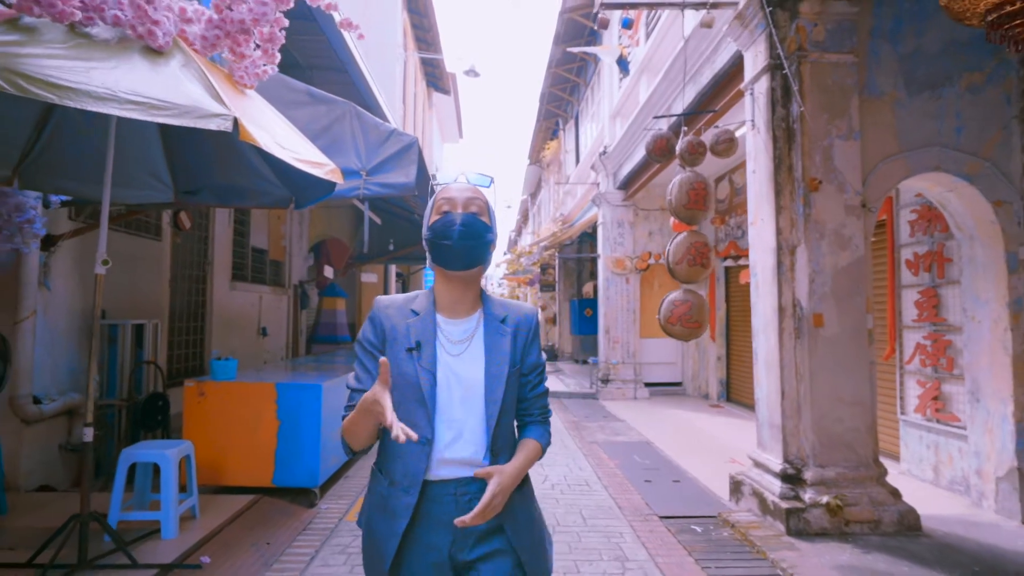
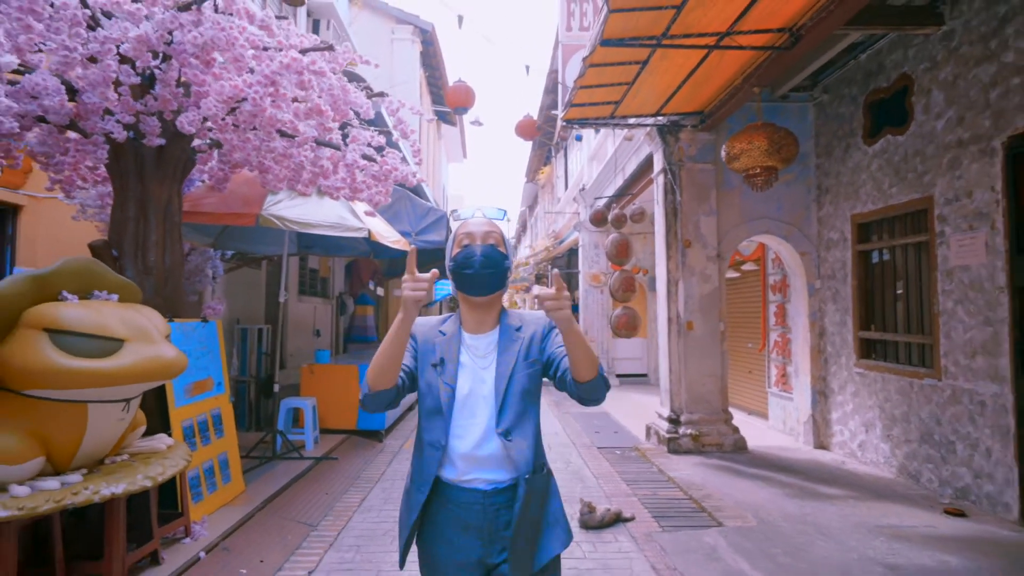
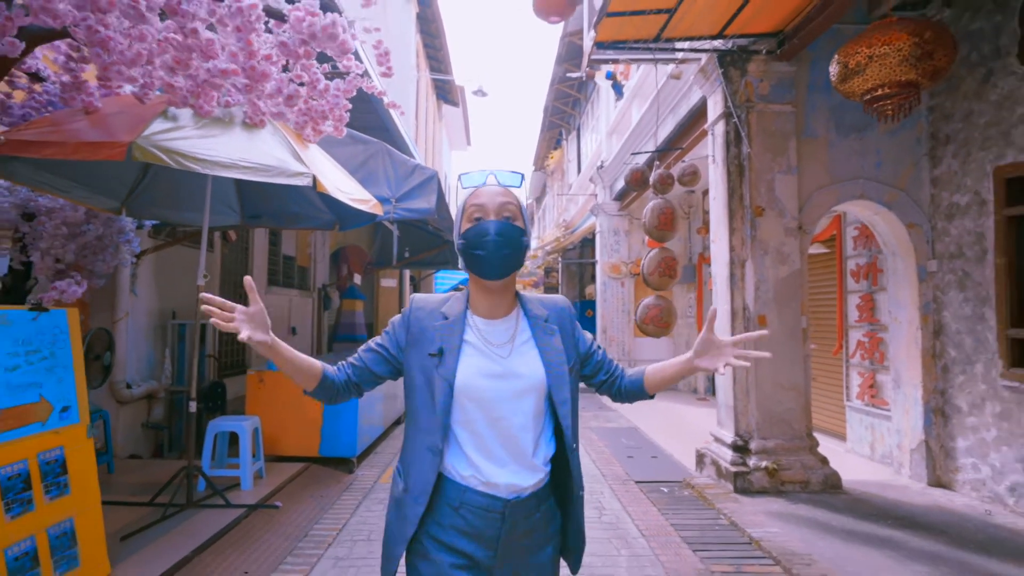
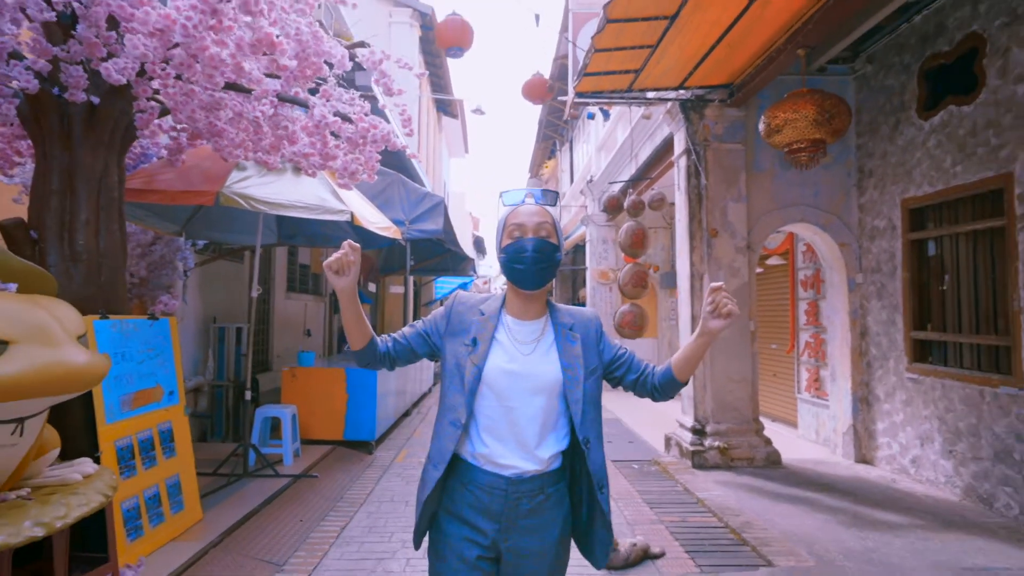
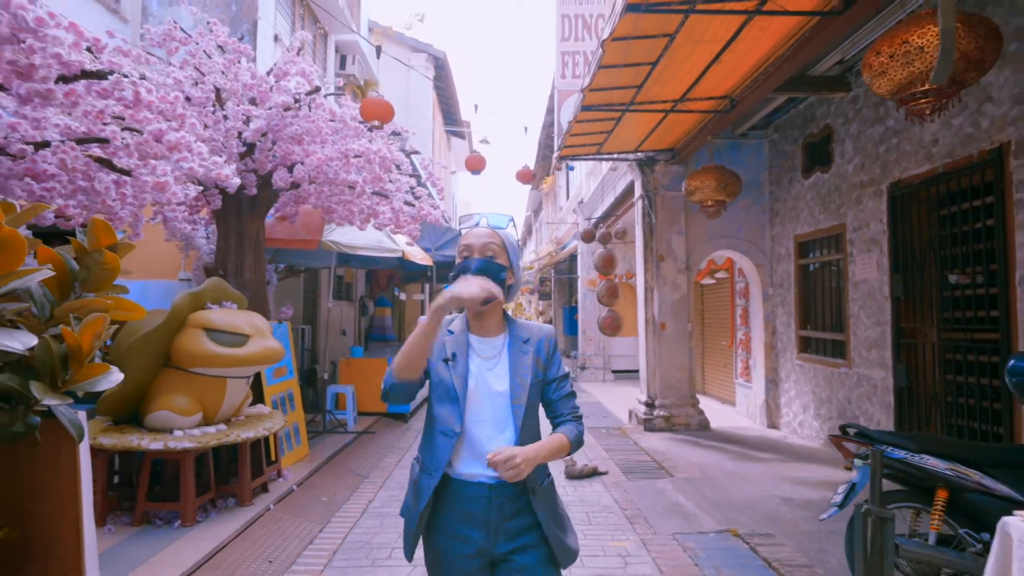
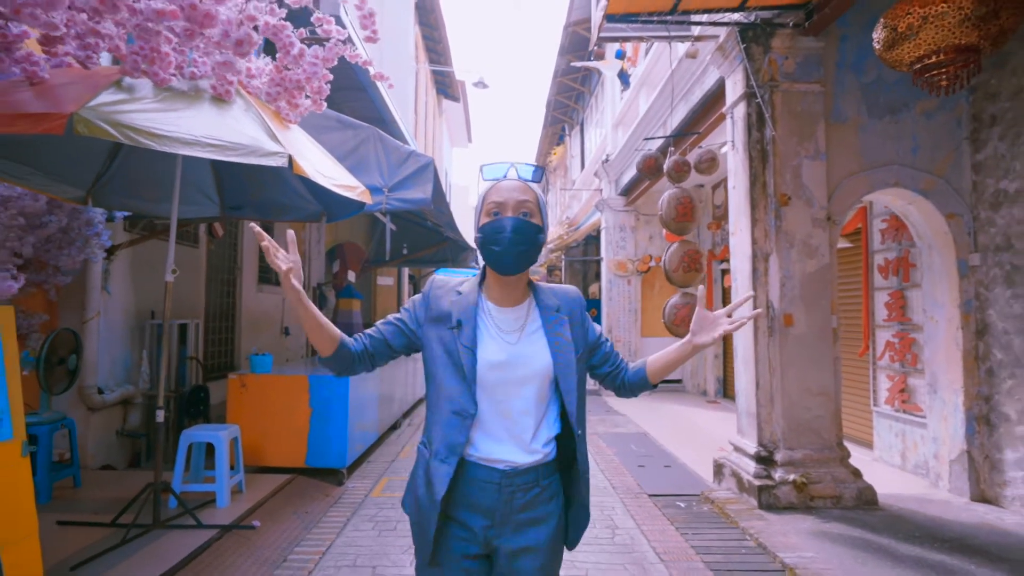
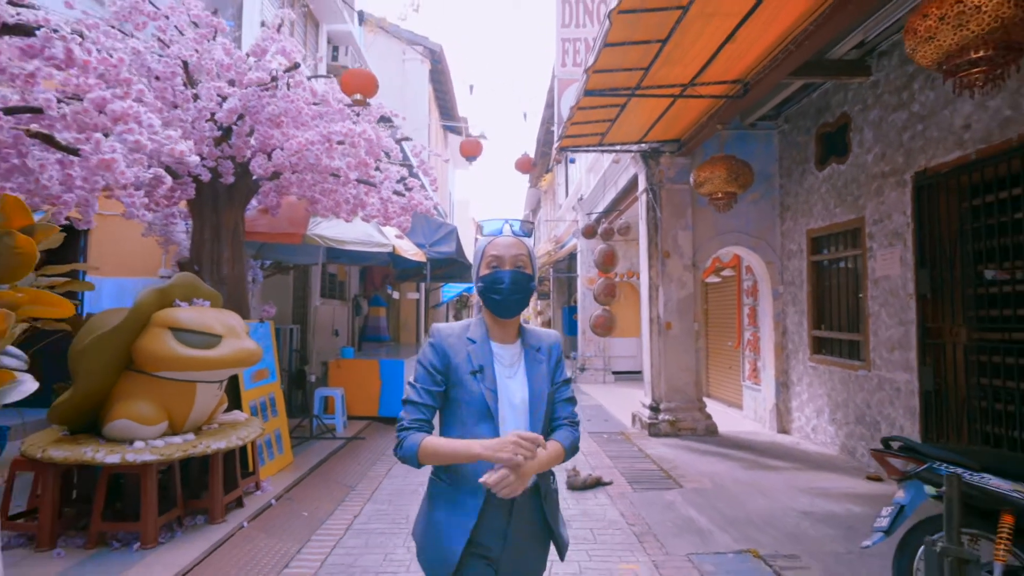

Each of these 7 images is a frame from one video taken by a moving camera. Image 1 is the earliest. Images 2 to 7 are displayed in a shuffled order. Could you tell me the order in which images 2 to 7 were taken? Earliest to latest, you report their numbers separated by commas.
6, 3, 4, 2, 7, 5
